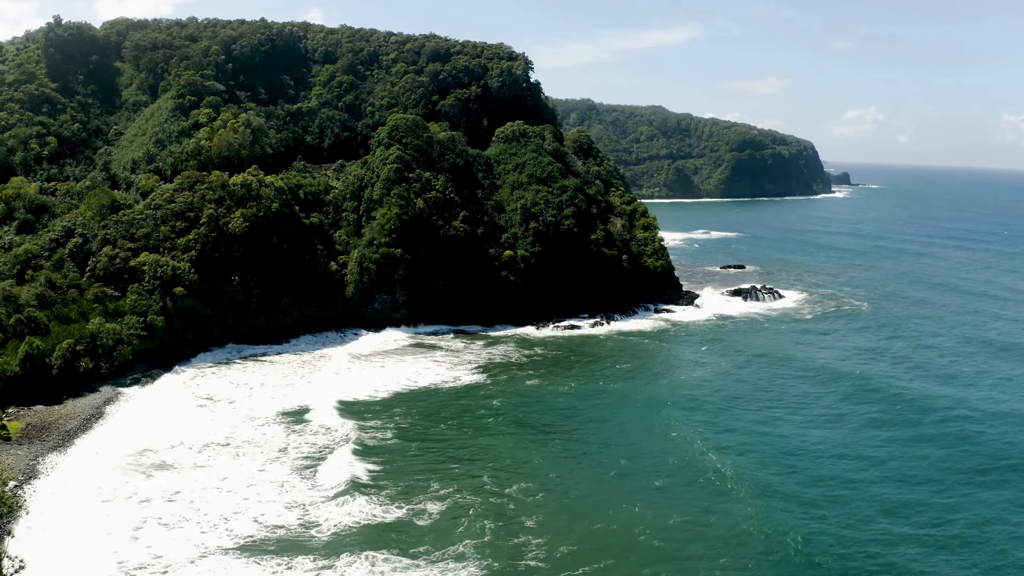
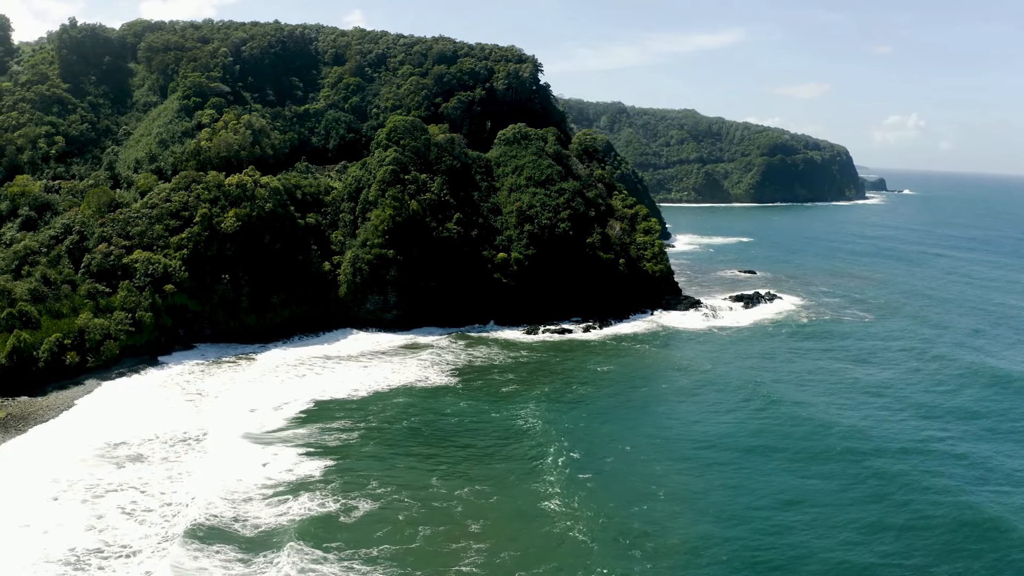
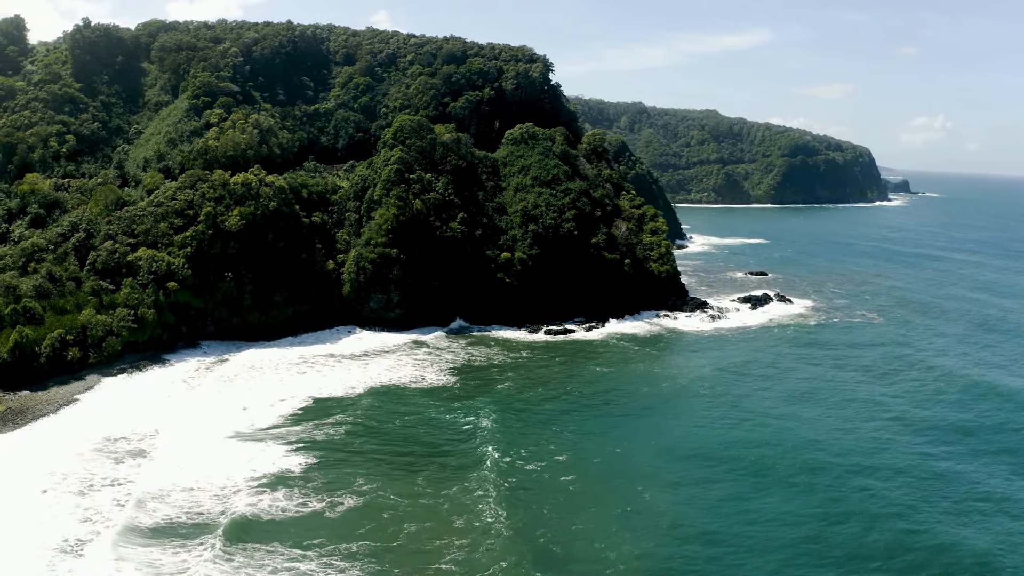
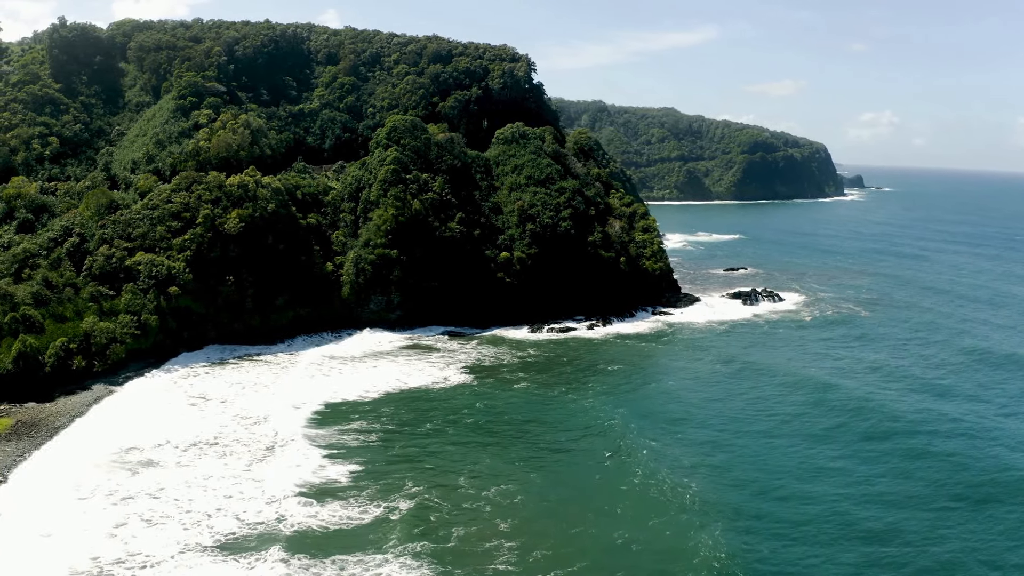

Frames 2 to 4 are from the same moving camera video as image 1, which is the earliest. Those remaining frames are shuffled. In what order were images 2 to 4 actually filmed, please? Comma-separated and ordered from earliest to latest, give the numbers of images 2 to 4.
4, 2, 3
